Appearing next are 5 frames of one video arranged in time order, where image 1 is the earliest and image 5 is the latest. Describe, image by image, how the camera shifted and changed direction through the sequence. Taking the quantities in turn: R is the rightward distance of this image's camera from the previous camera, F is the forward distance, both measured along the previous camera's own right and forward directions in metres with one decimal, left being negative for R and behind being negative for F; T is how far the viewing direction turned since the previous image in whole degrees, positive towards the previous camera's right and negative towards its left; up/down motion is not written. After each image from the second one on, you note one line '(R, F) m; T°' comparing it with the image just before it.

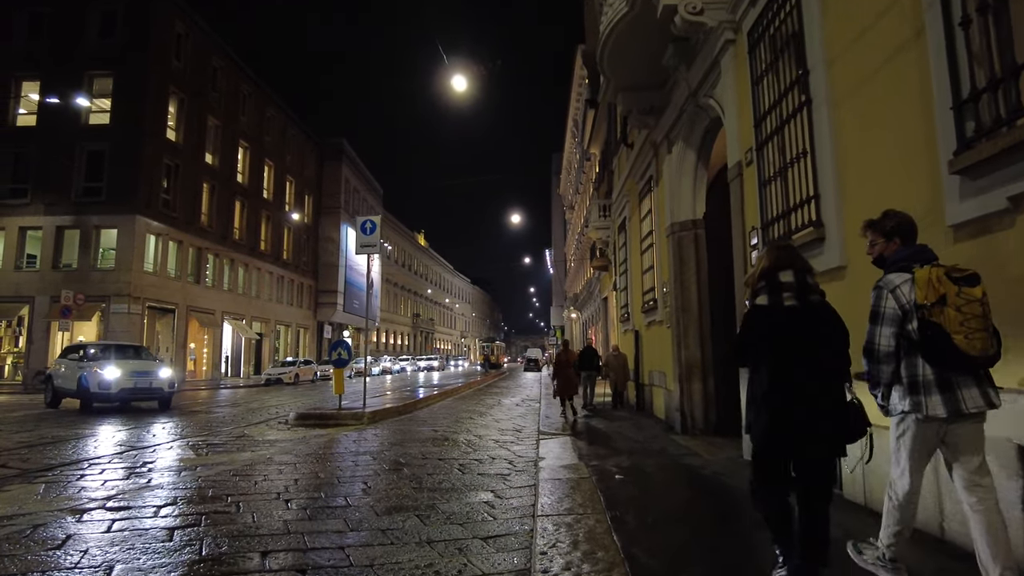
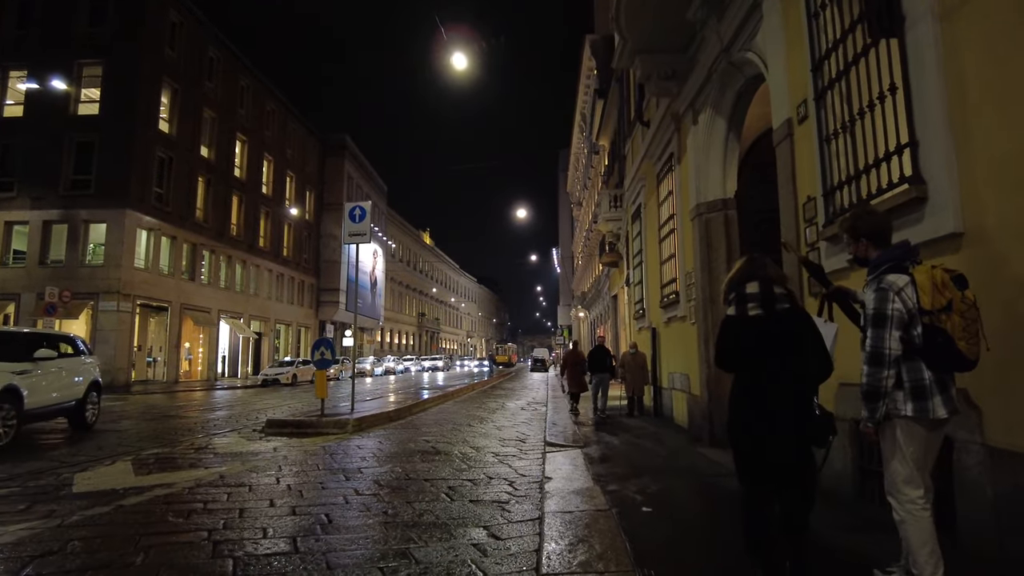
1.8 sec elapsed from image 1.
(+0.1, +1.2) m; -1°
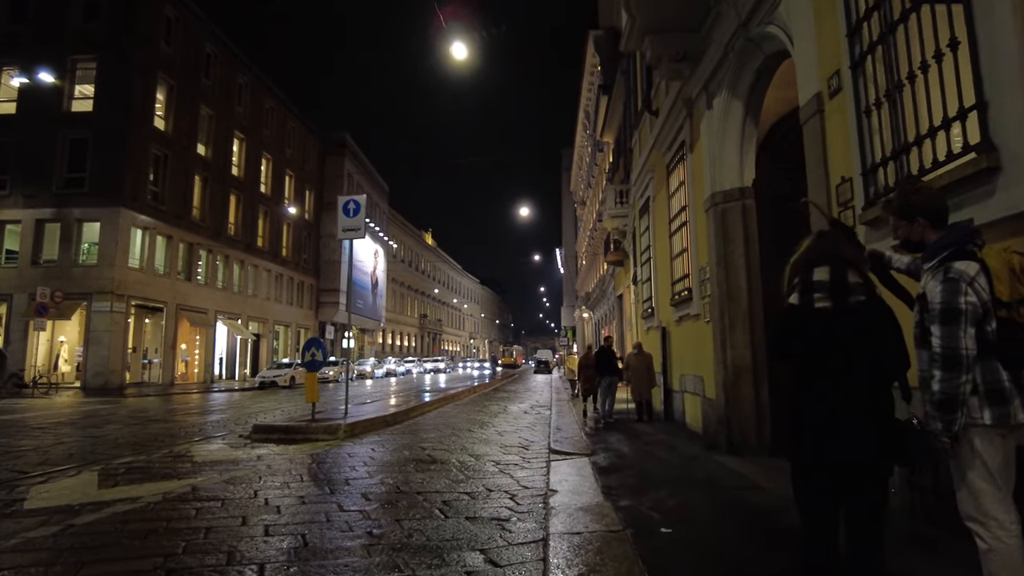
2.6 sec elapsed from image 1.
(0.0, +0.6) m; 0°
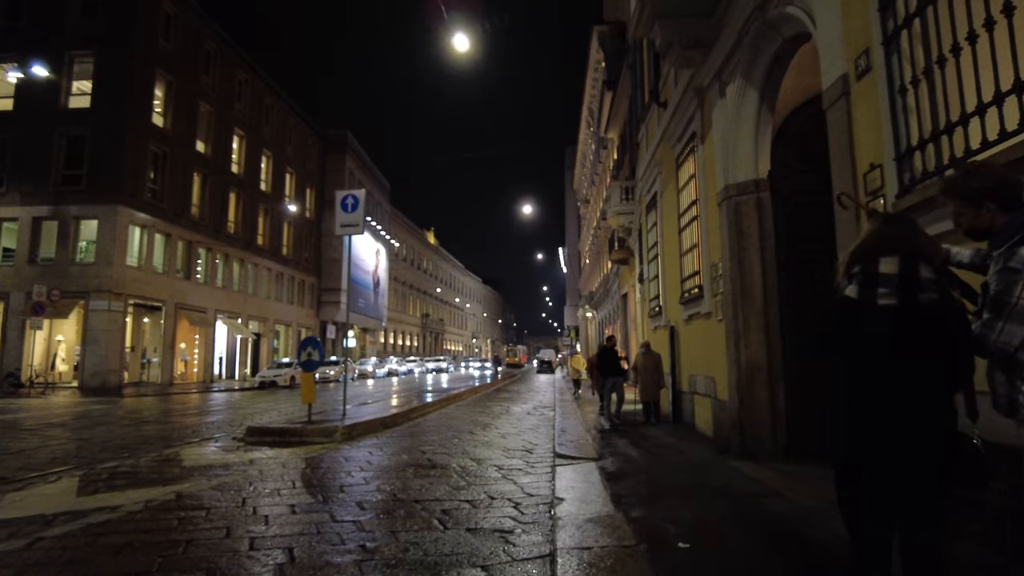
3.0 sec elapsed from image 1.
(0.0, +0.3) m; 0°
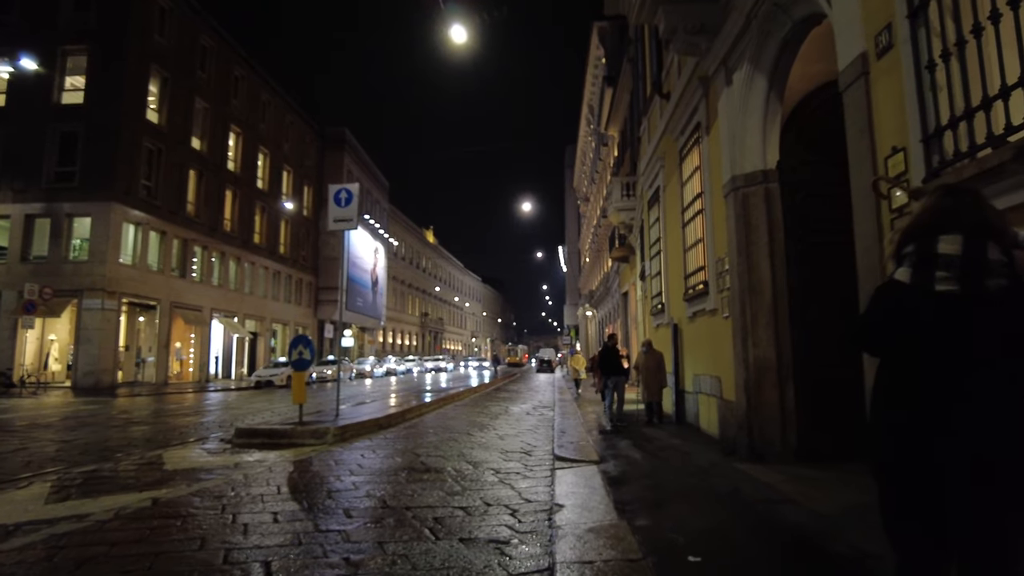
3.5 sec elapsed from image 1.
(0.0, +0.3) m; 0°
